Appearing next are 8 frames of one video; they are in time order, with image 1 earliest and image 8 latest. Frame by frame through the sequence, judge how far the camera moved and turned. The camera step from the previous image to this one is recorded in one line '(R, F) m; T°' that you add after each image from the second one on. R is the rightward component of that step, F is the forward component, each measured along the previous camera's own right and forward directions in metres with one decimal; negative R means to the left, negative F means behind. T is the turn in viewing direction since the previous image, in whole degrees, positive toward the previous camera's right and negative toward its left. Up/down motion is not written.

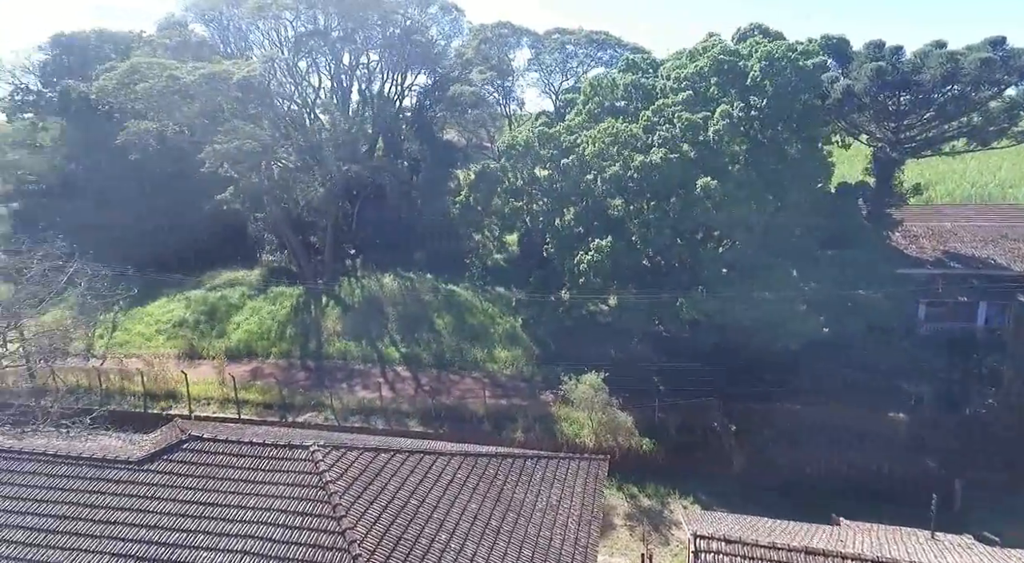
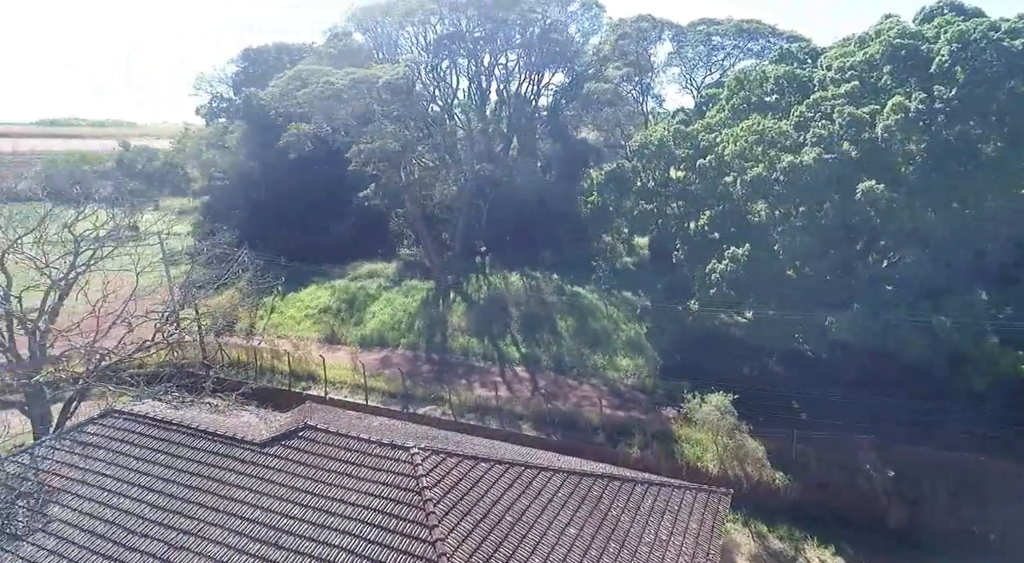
(+0.3, +0.4) m; -13°
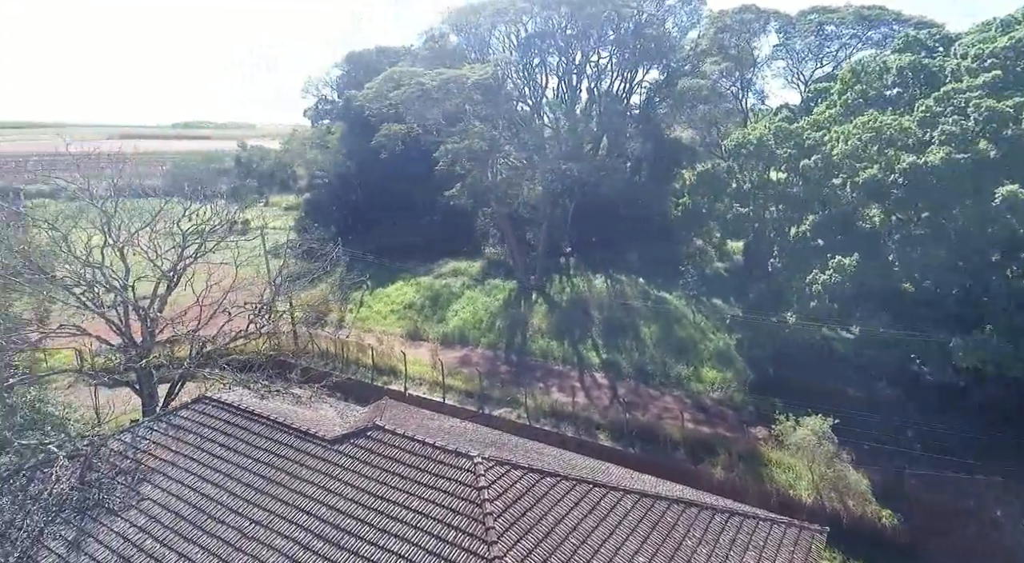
(+0.2, +0.4) m; -8°
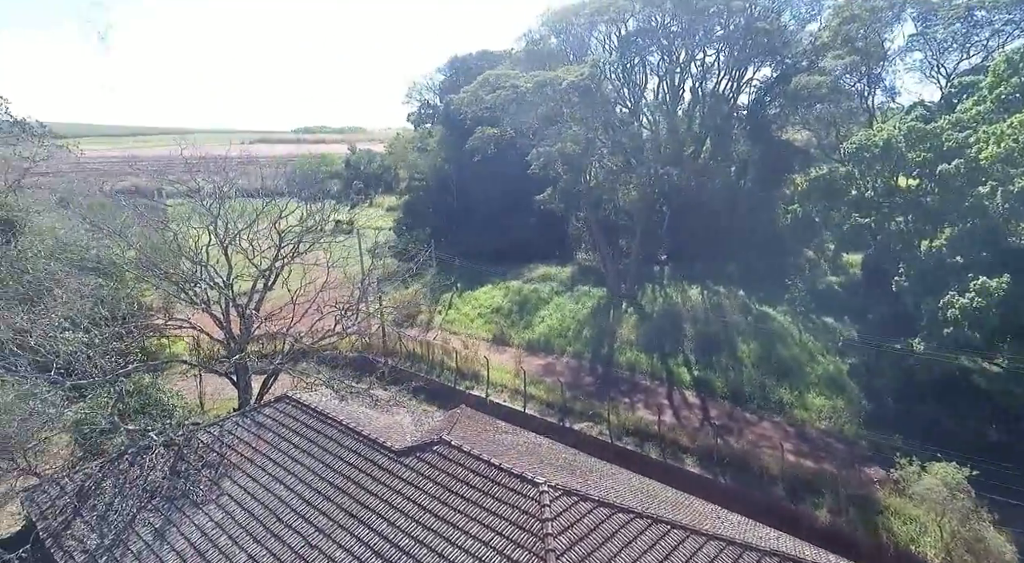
(+0.2, +0.6) m; -9°
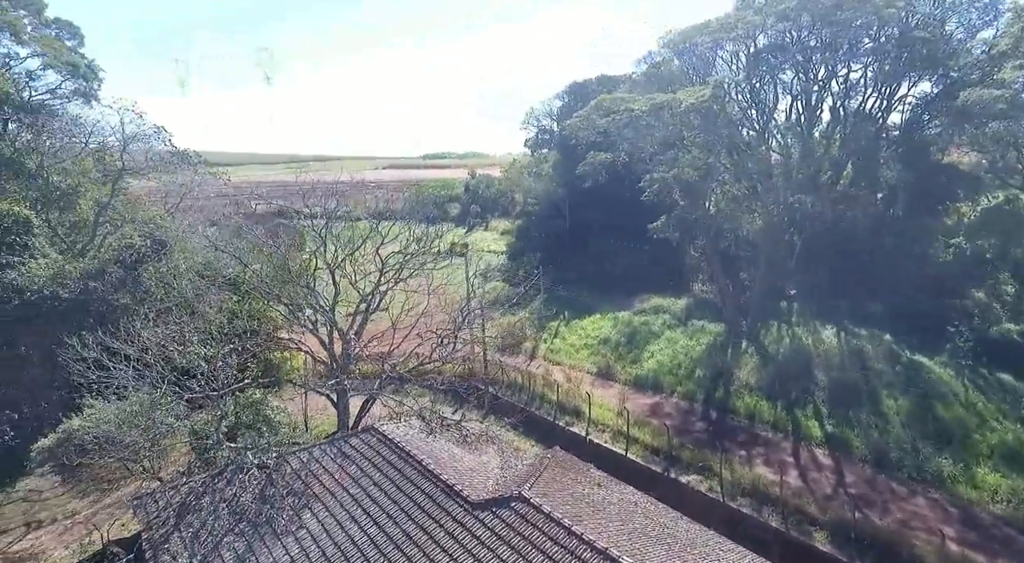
(+0.2, +0.8) m; -11°
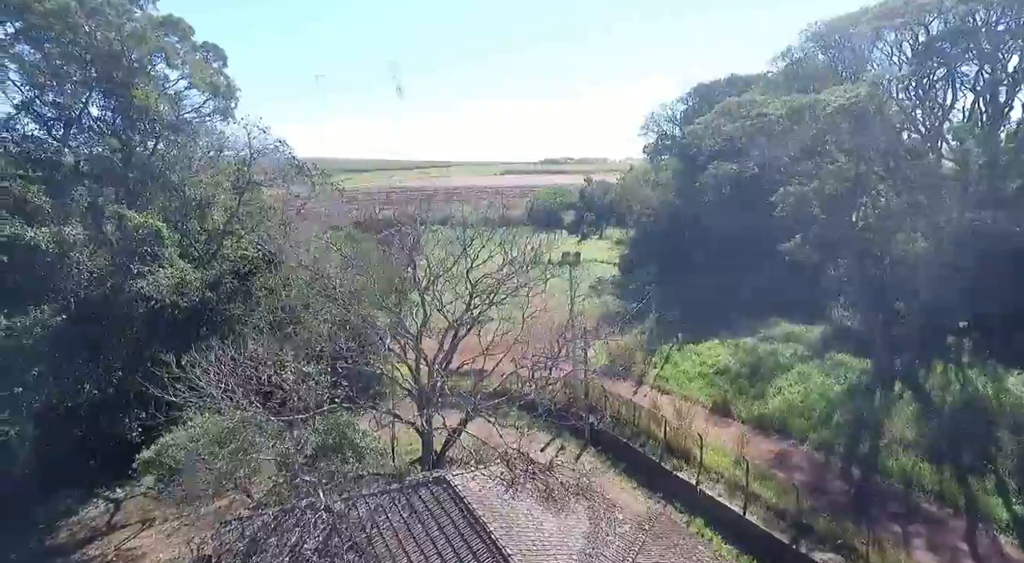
(+0.3, +1.5) m; -11°
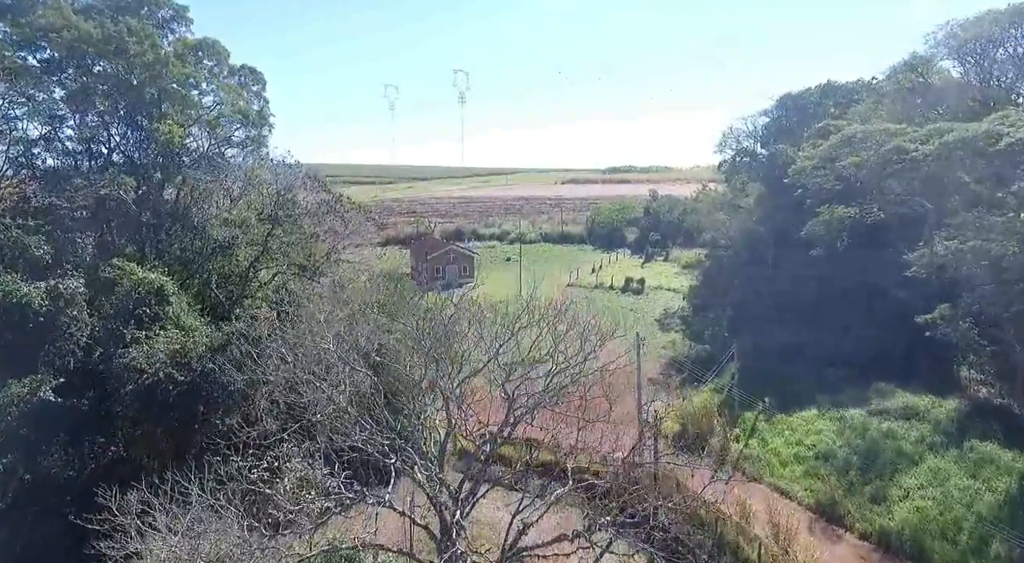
(+0.1, +3.3) m; -6°
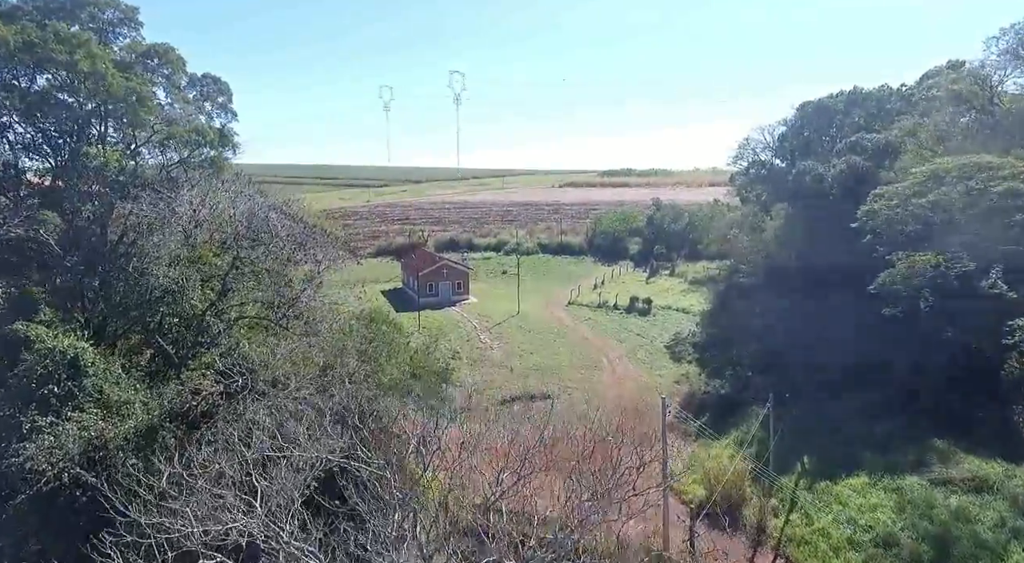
(-0.1, +2.9) m; 0°
